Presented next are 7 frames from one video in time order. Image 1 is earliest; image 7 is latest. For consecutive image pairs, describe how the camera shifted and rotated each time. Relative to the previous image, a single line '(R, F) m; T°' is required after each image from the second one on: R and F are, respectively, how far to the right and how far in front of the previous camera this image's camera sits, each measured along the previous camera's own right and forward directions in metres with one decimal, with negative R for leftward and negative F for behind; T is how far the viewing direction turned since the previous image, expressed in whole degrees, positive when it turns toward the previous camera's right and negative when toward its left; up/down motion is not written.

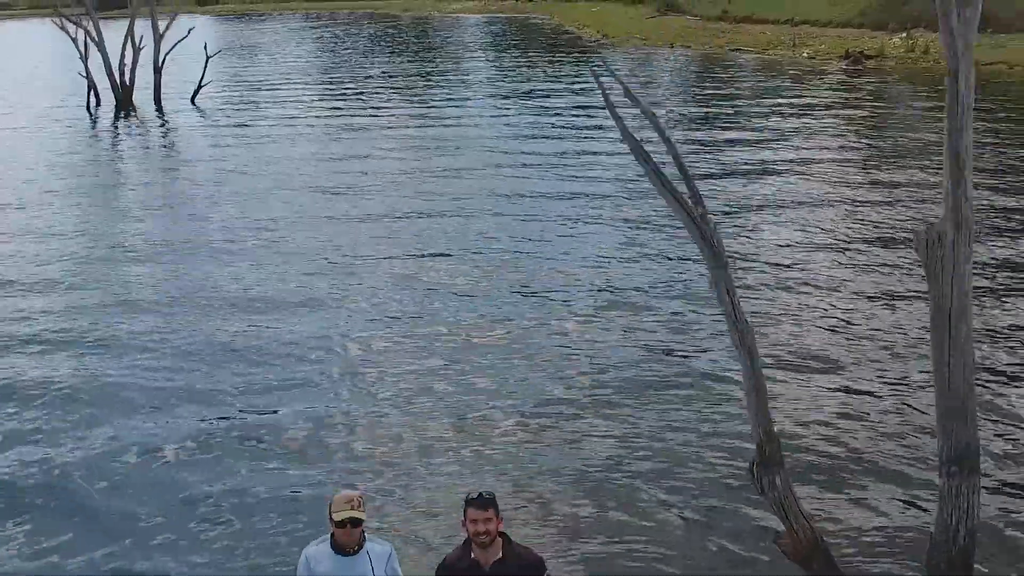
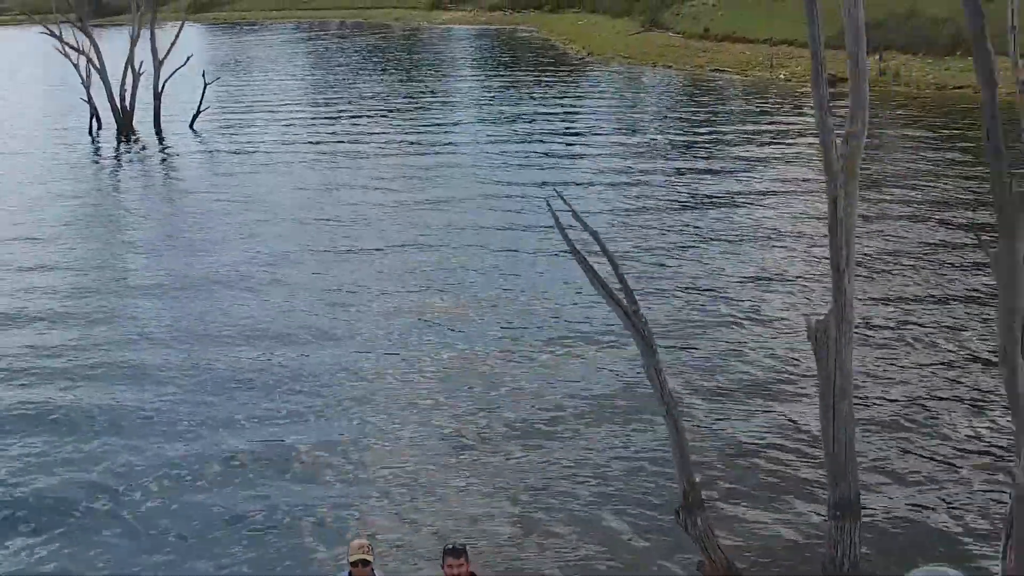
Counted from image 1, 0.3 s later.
(+0.1, -1.4) m; 0°
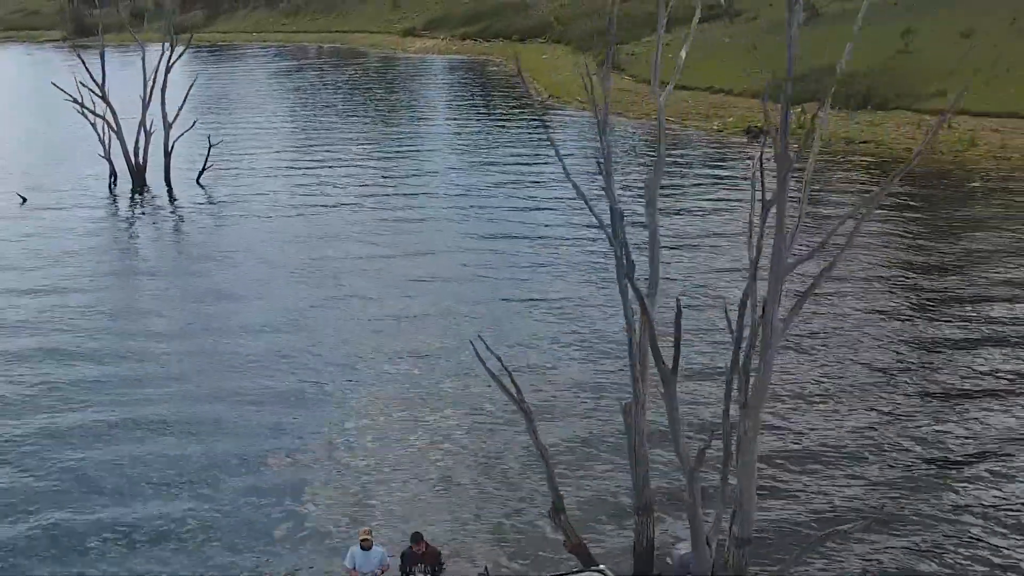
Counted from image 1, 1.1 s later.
(+0.3, -5.4) m; +1°
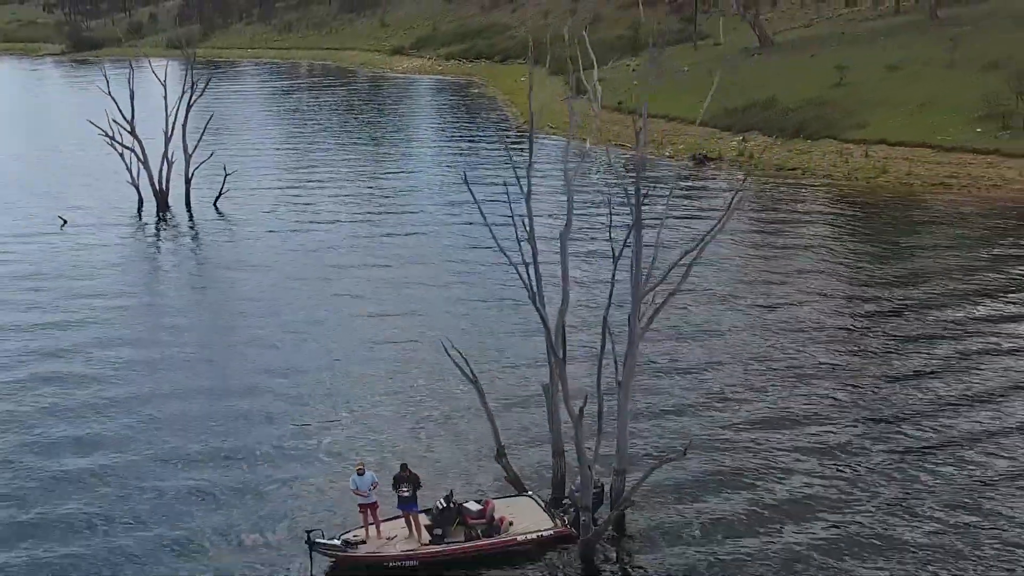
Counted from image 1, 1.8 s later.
(+0.4, -6.2) m; 0°
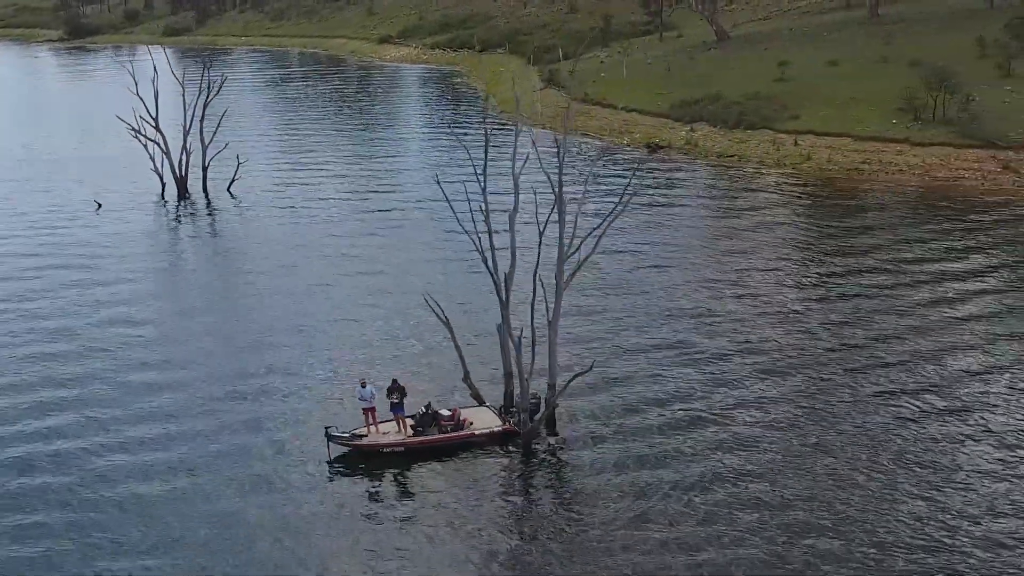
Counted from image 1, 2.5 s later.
(+0.4, -7.1) m; 0°
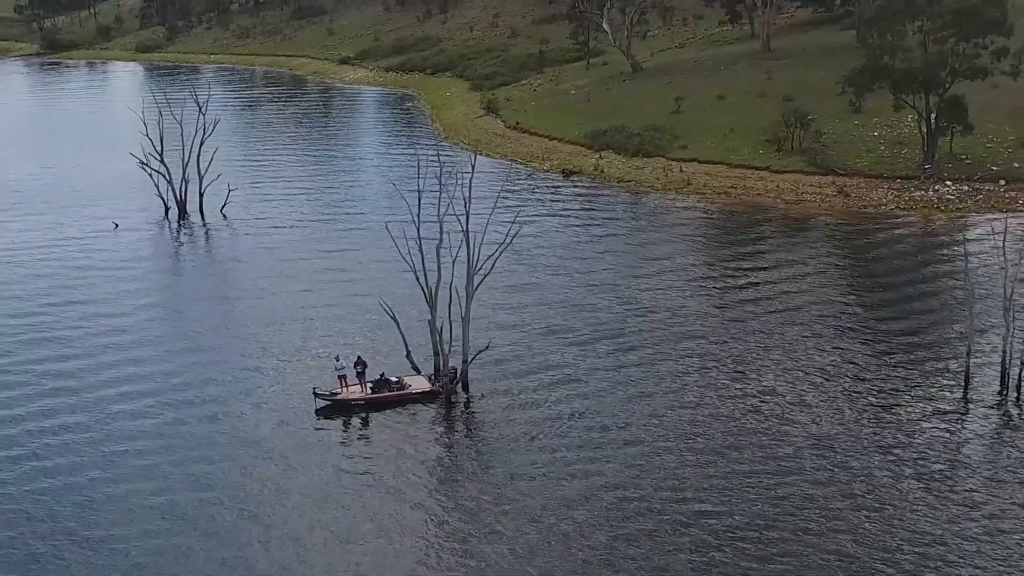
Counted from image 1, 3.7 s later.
(+0.8, -12.6) m; +1°
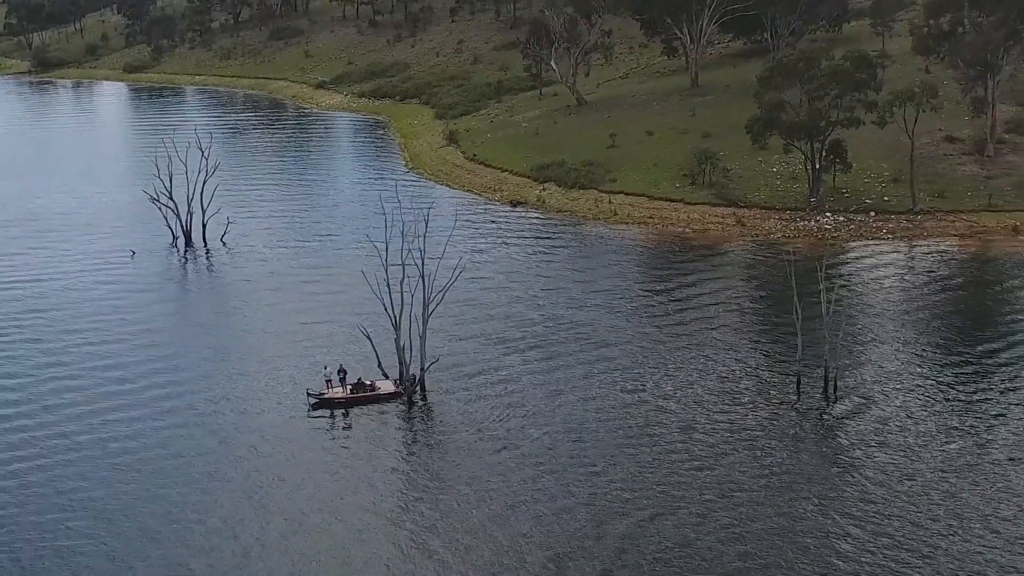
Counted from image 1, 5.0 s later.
(+0.9, -12.4) m; +1°
